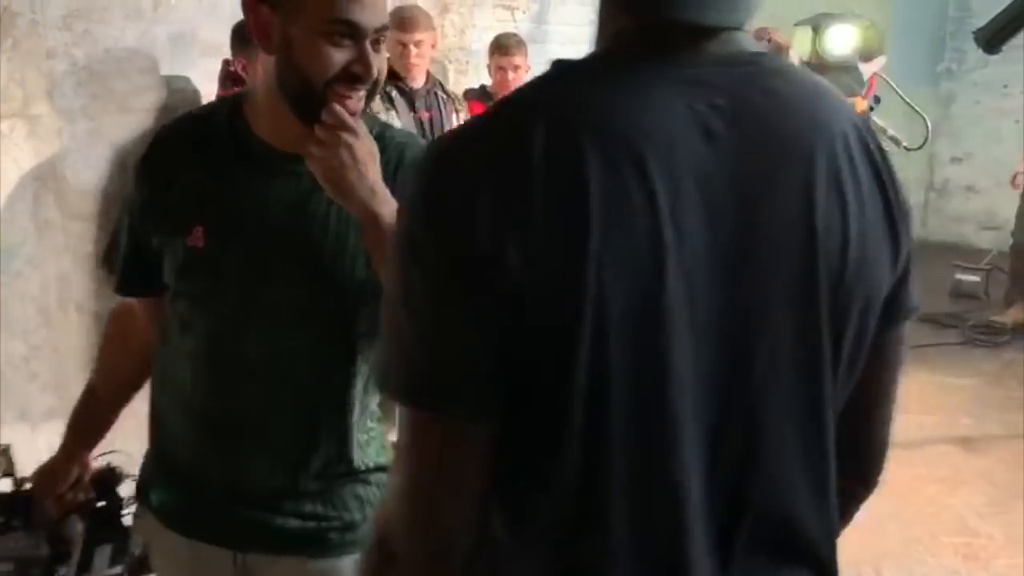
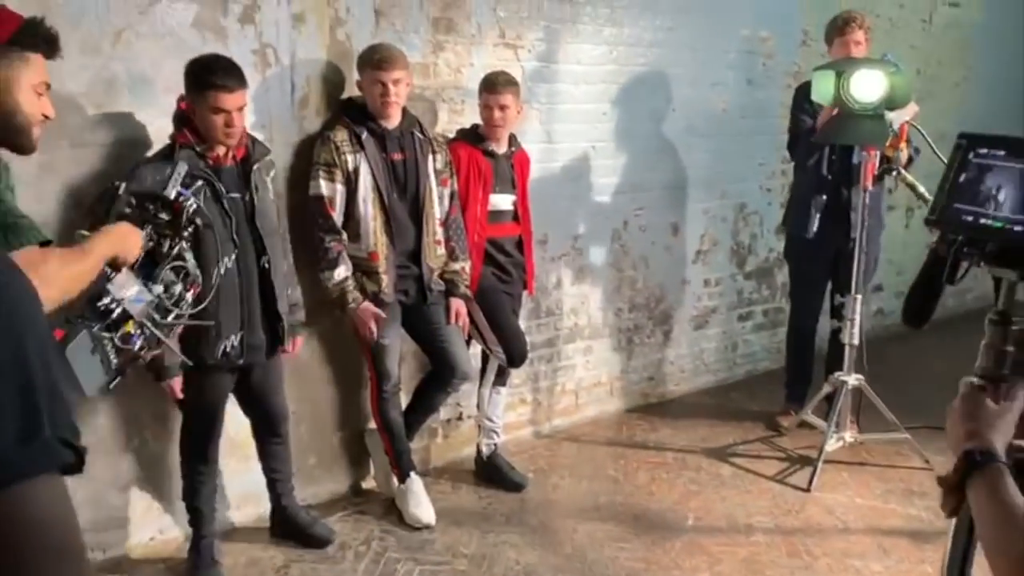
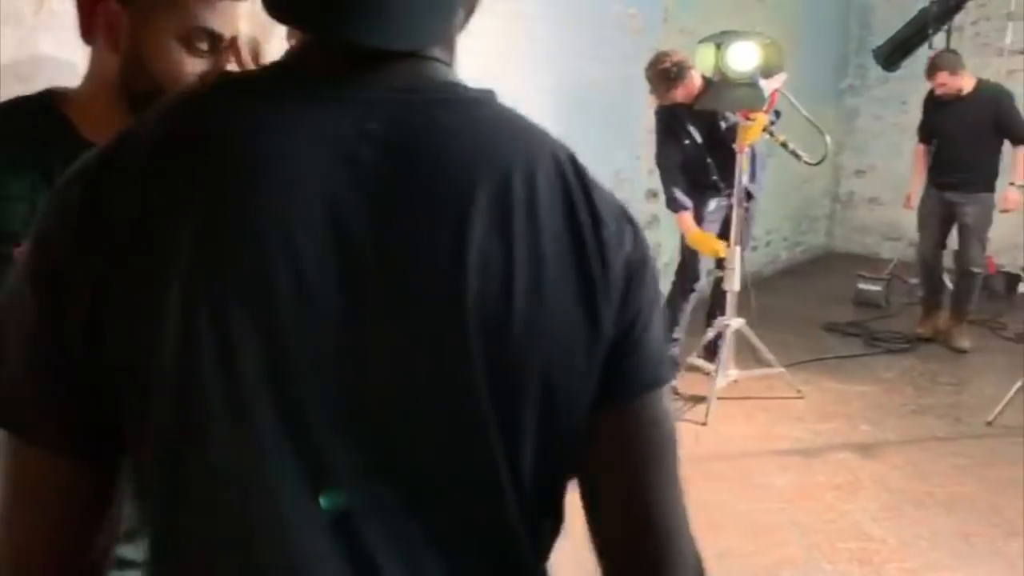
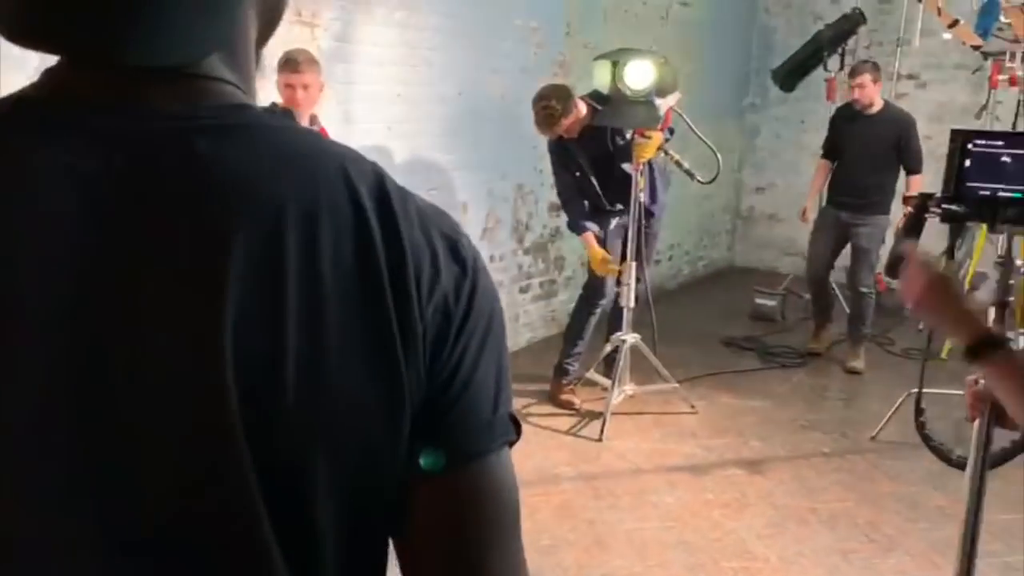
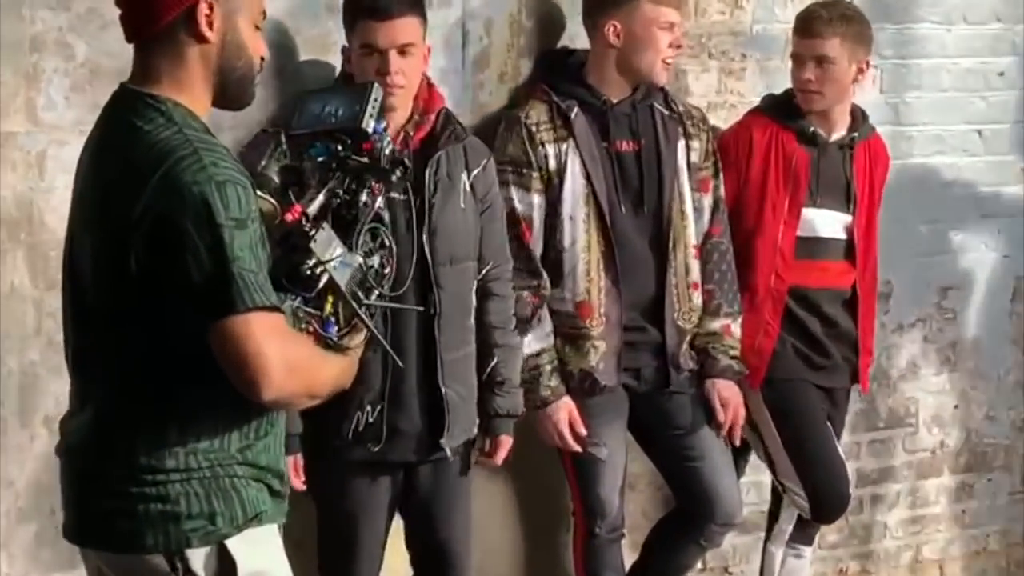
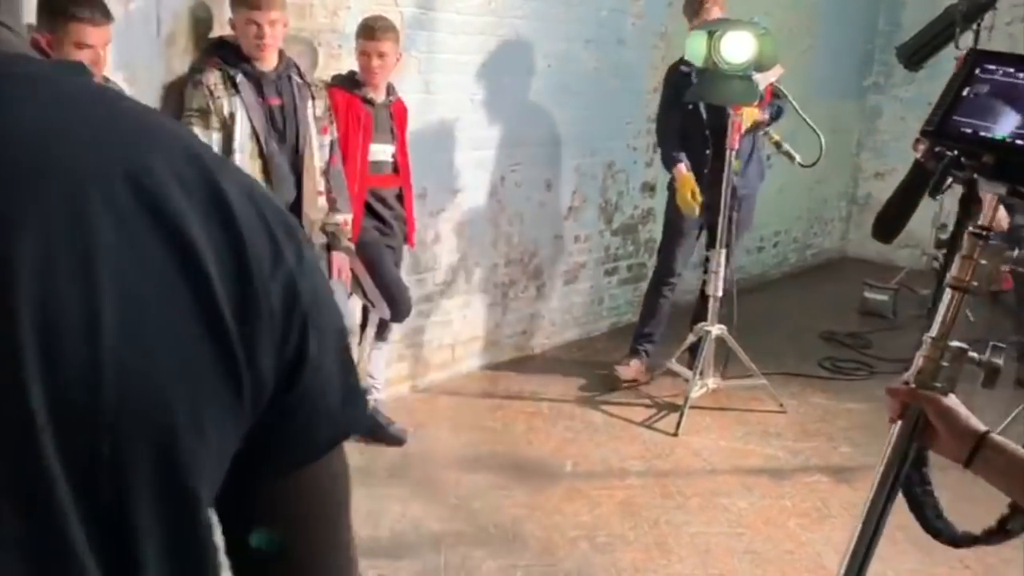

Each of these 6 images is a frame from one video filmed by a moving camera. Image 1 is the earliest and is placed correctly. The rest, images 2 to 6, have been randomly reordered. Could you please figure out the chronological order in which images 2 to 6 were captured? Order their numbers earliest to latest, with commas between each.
3, 4, 6, 2, 5
